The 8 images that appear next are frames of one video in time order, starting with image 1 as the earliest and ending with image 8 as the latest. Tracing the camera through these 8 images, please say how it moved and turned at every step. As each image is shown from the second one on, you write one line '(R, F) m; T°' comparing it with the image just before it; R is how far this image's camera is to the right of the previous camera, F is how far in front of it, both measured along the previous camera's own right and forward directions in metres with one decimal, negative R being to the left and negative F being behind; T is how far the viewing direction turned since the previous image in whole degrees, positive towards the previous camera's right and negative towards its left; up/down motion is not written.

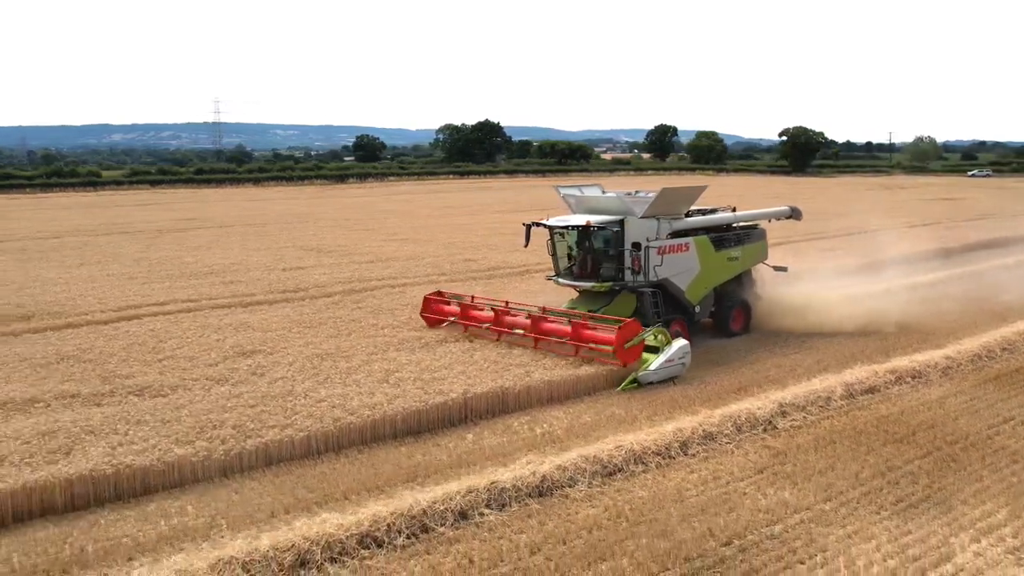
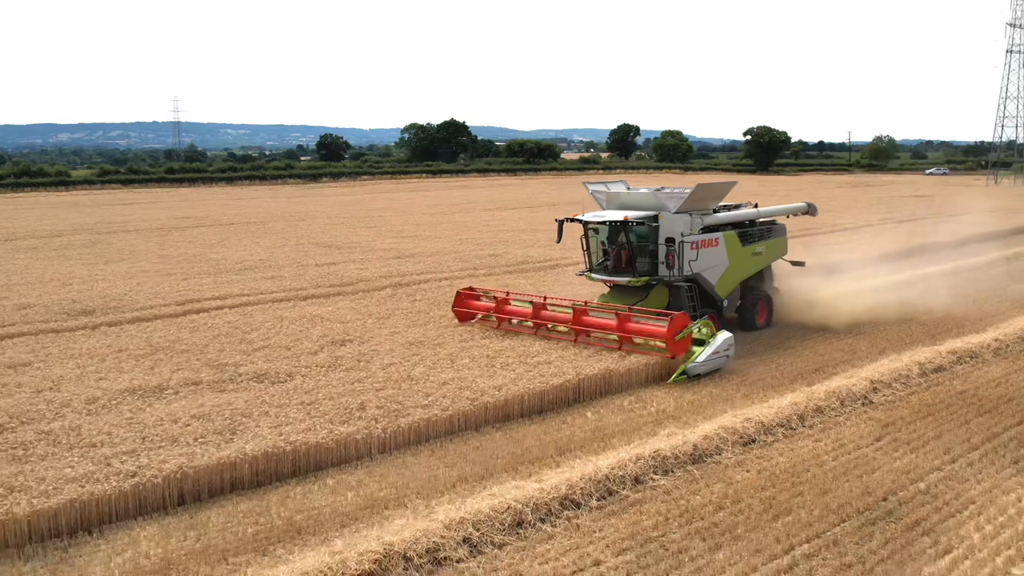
(-1.5, -0.5) m; +4°
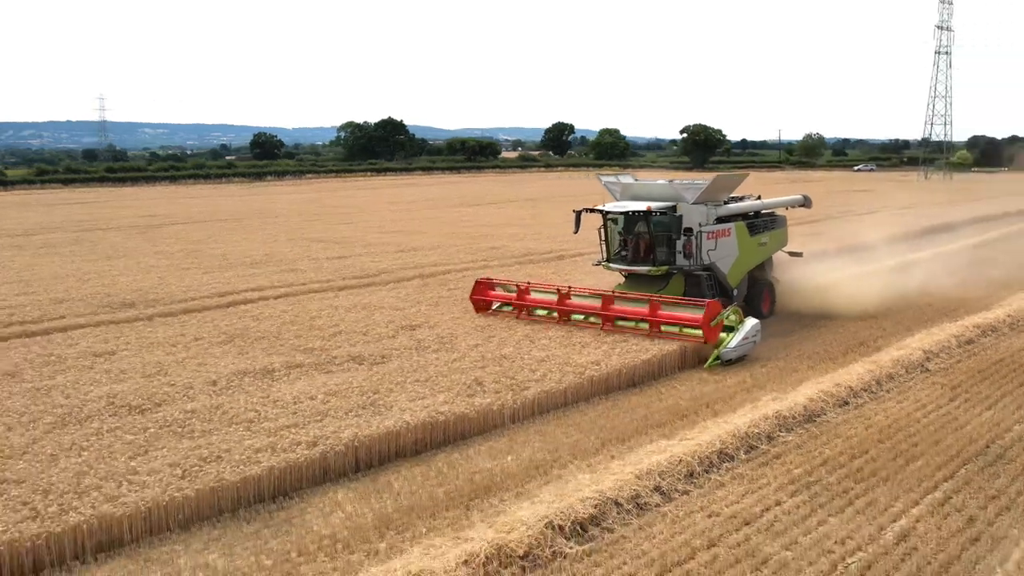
(-1.7, -0.6) m; +5°
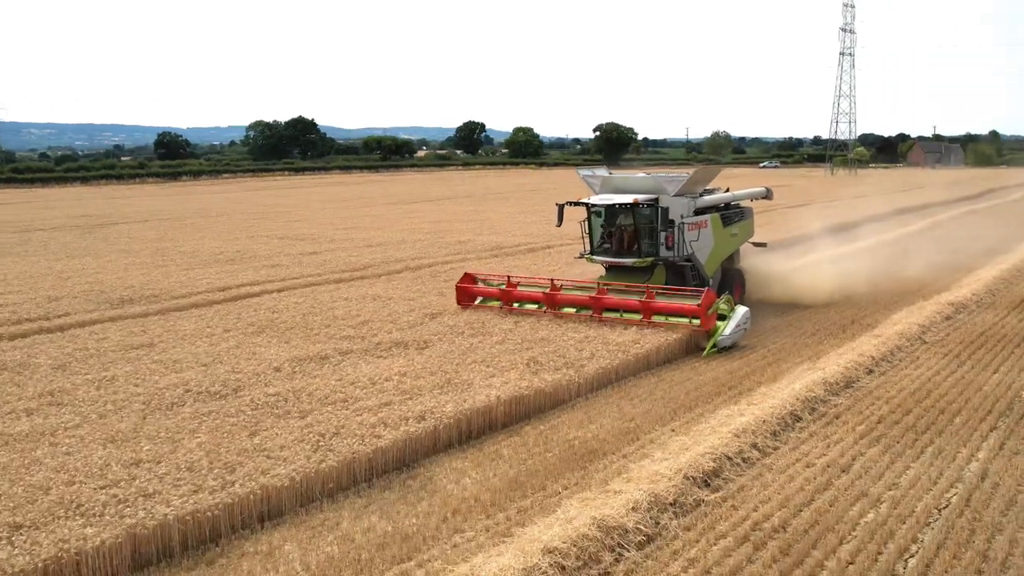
(-1.5, -0.5) m; +6°
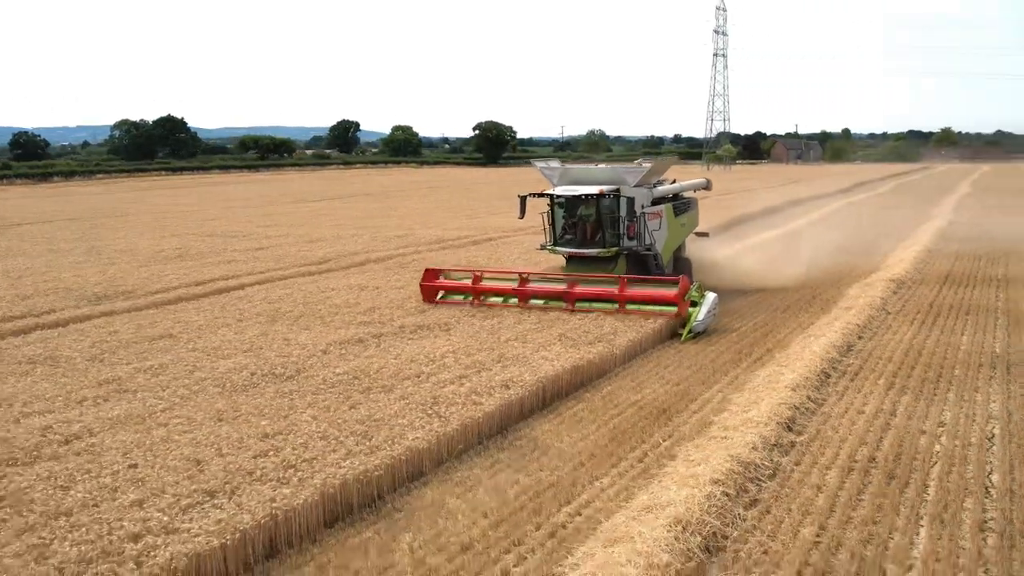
(-1.9, -0.5) m; +9°
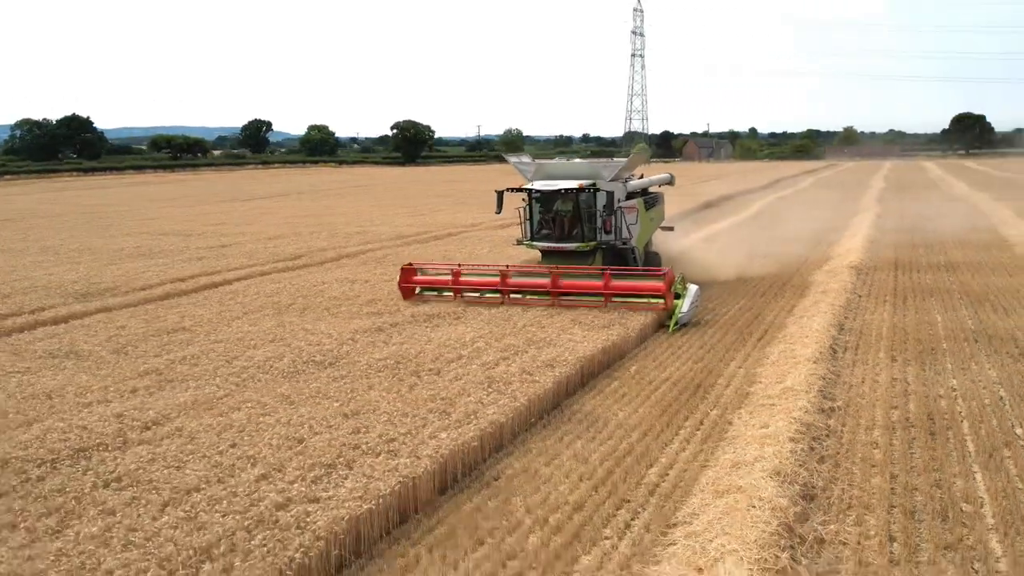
(-1.3, -0.4) m; +6°
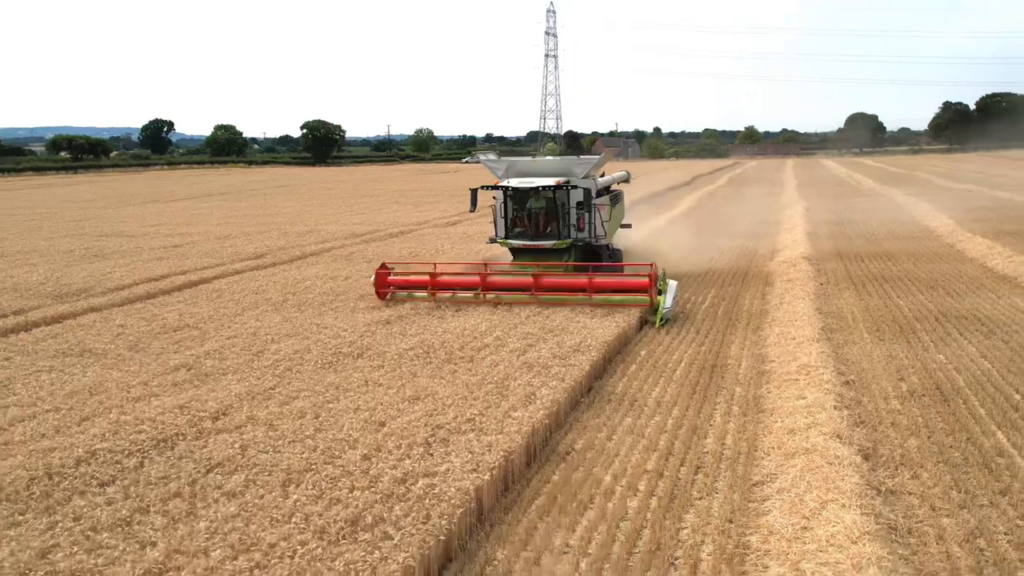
(-1.3, -0.4) m; +6°
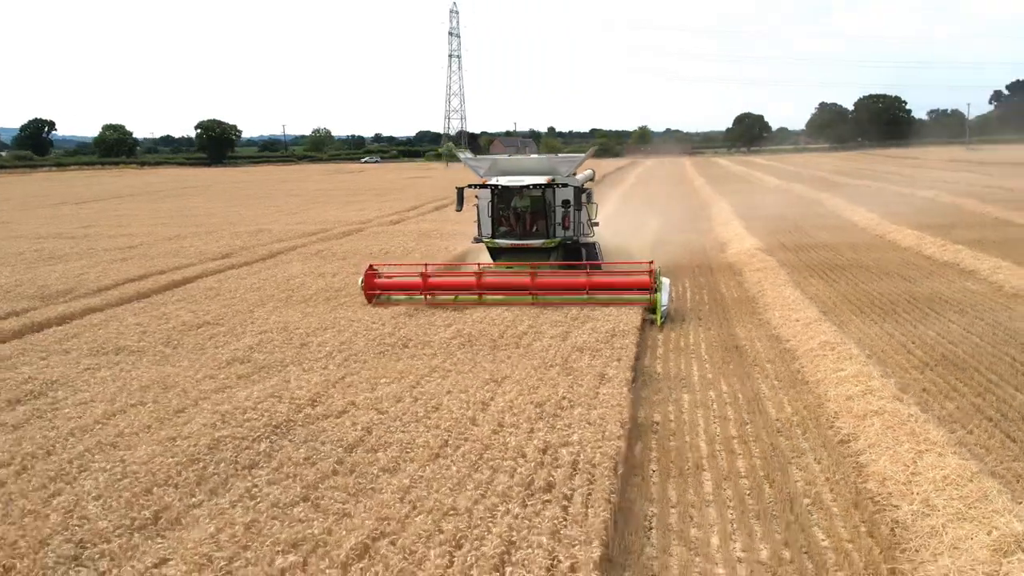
(-1.7, -0.5) m; +7°
